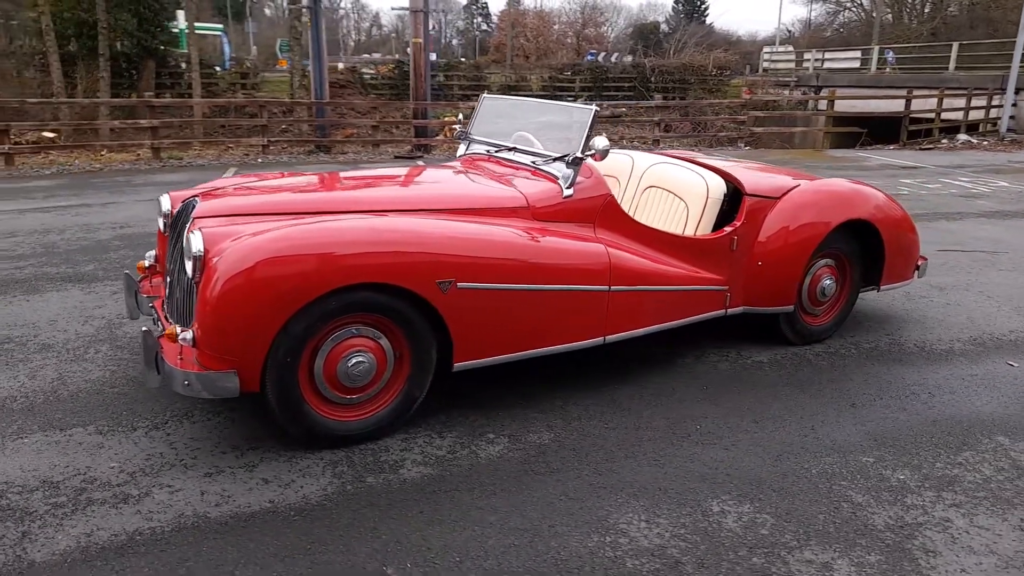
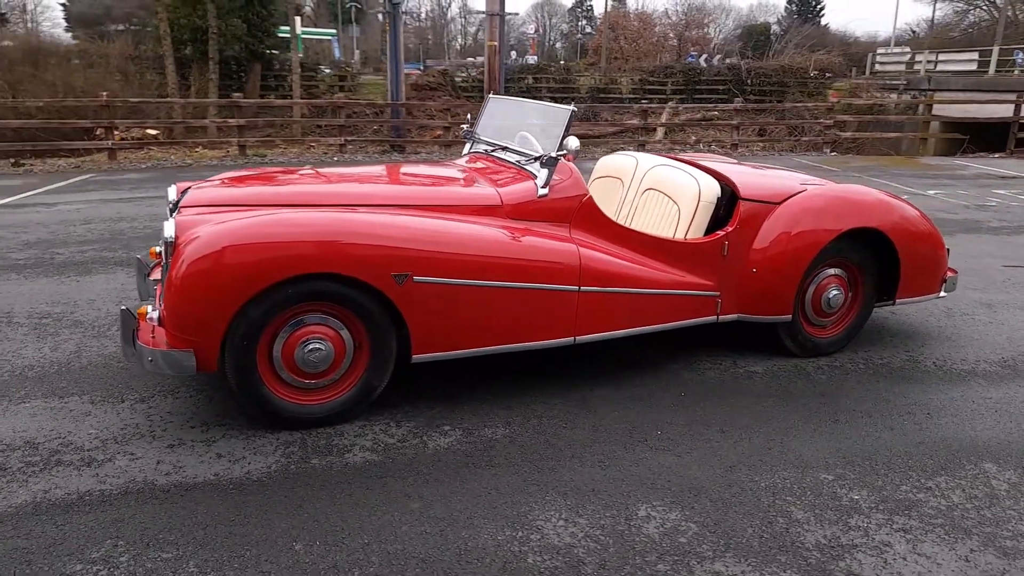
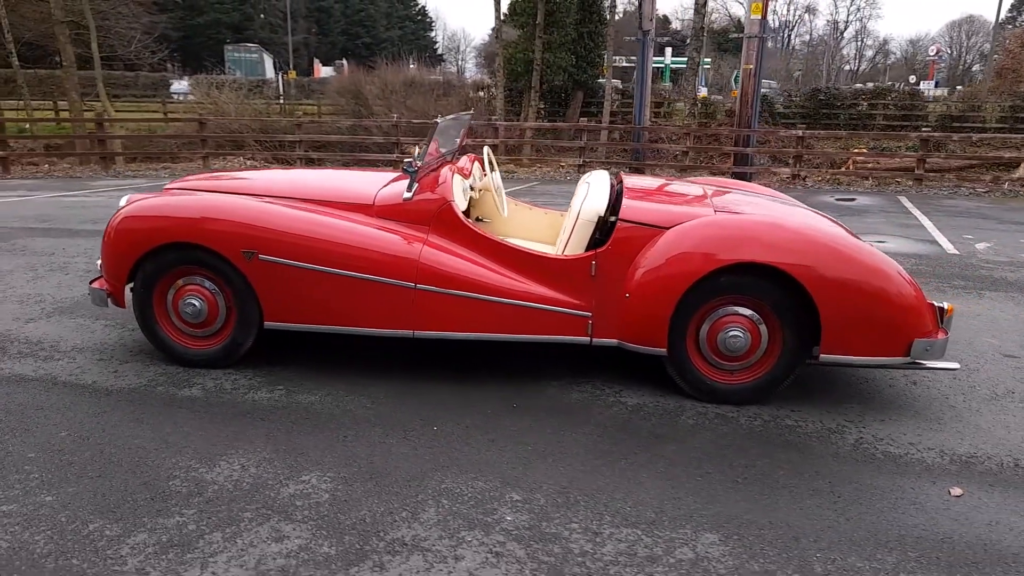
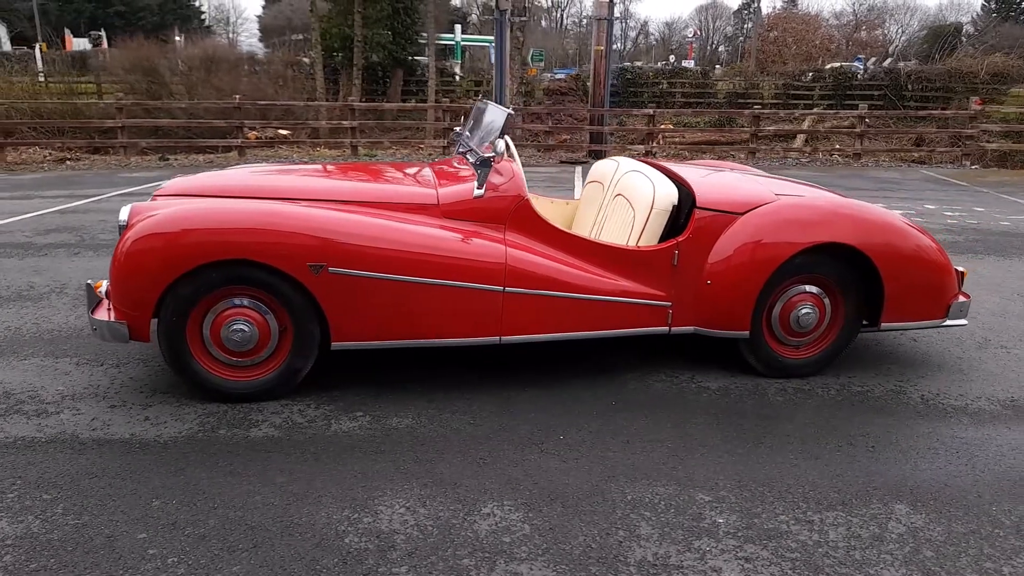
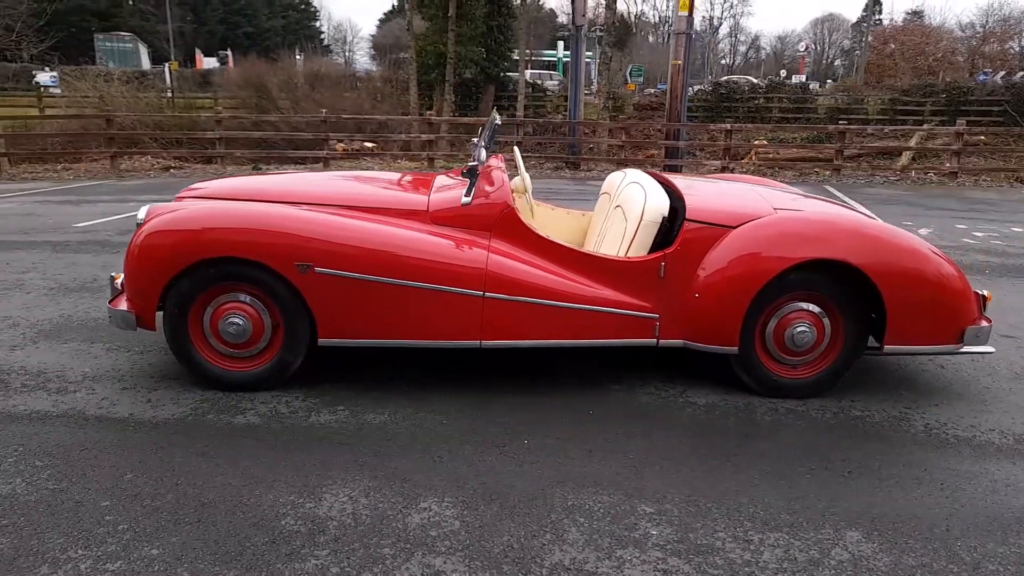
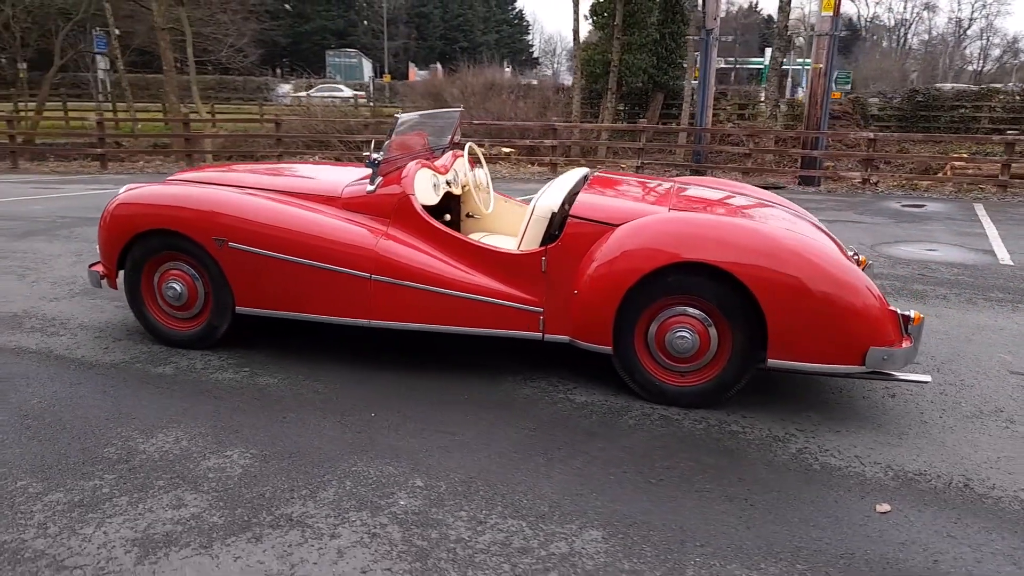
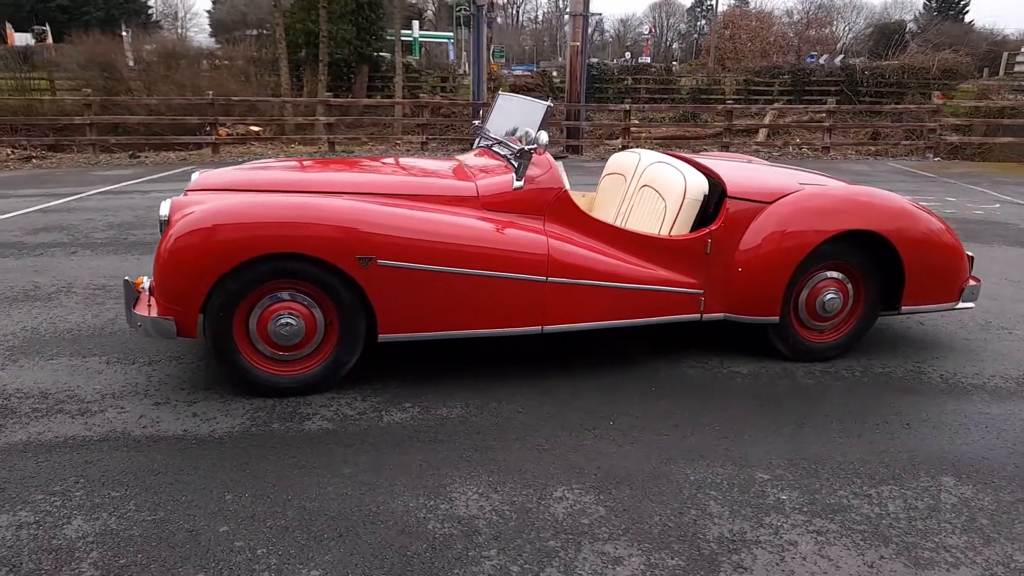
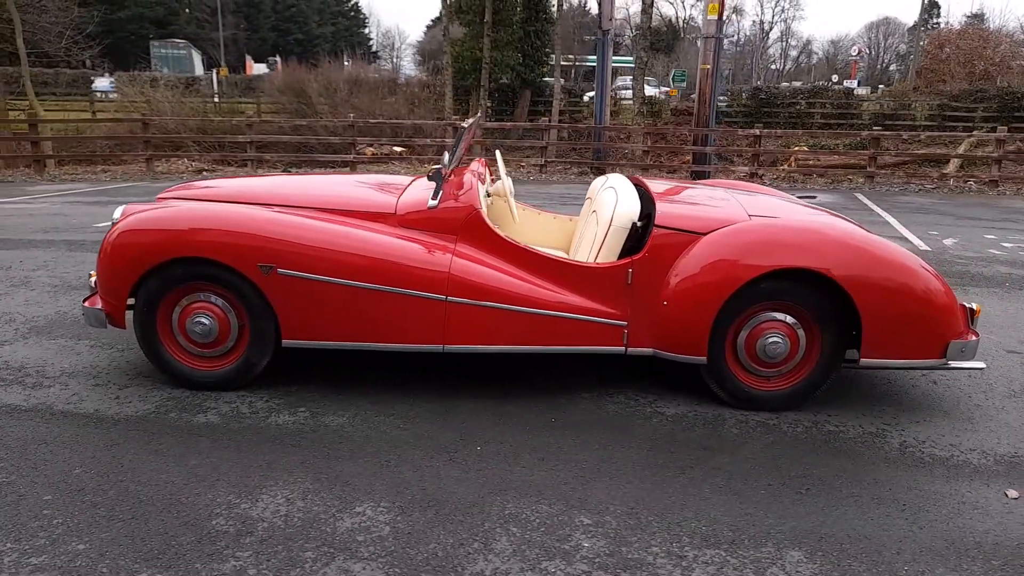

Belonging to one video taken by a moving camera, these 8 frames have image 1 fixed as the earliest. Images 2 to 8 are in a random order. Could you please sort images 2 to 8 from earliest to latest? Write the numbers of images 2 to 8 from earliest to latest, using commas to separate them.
2, 7, 4, 5, 8, 3, 6
